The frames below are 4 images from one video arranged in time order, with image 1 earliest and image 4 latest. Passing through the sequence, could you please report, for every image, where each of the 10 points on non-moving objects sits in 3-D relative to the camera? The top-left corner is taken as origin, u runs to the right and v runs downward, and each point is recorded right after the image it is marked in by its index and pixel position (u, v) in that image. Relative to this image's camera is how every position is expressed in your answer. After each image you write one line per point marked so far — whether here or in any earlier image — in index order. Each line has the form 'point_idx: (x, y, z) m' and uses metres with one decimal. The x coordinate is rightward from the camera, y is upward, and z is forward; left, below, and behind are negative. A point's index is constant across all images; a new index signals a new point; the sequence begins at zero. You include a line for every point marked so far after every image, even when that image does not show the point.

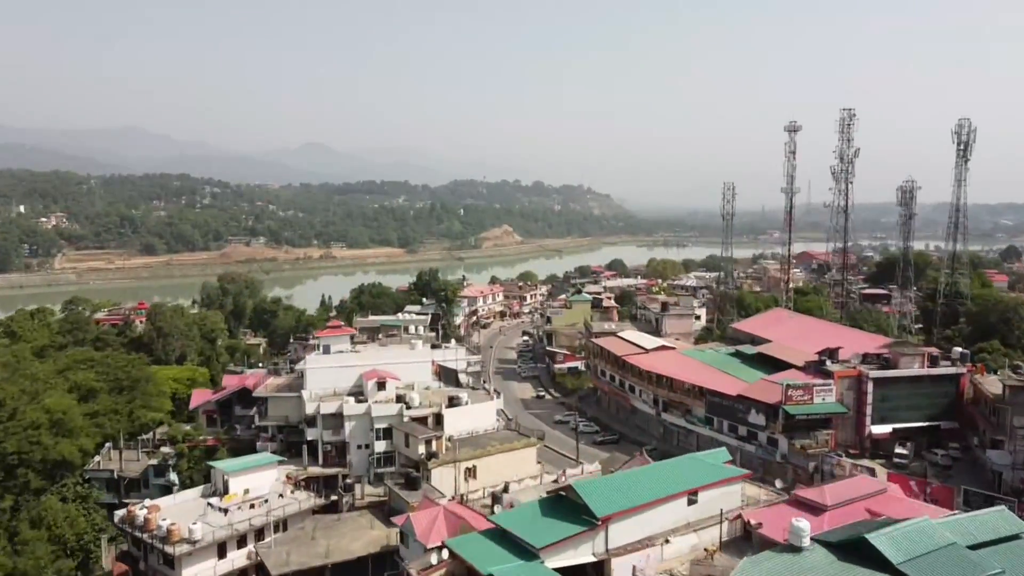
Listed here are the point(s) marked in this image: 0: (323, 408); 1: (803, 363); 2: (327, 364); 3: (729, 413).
0: (-2.7, -1.7, +11.9) m
1: (+4.4, -1.2, +12.8) m
2: (-2.8, -1.1, +12.6) m
3: (+3.3, -1.9, +12.9) m
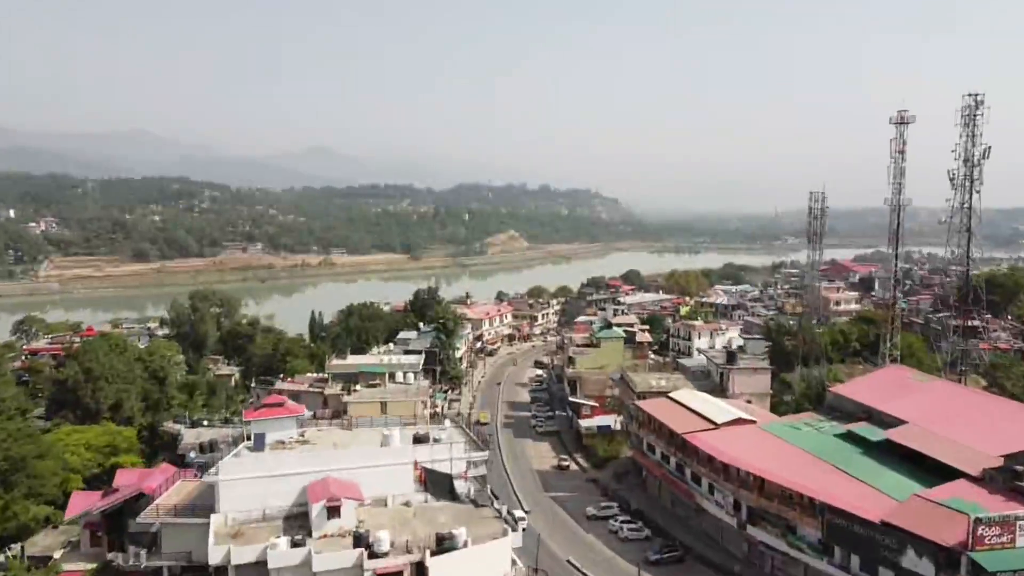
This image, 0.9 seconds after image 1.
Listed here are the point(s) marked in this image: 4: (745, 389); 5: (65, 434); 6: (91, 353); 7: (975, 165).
0: (-2.5, -2.4, +7.6) m
1: (+4.7, -1.8, +8.4) m
2: (-2.6, -1.8, +8.3) m
3: (+3.5, -2.6, +8.5) m
4: (+3.7, -1.6, +13.3) m
5: (-7.7, -2.5, +14.7) m
6: (-9.6, -1.4, +19.4) m
7: (+7.6, +2.0, +13.9) m
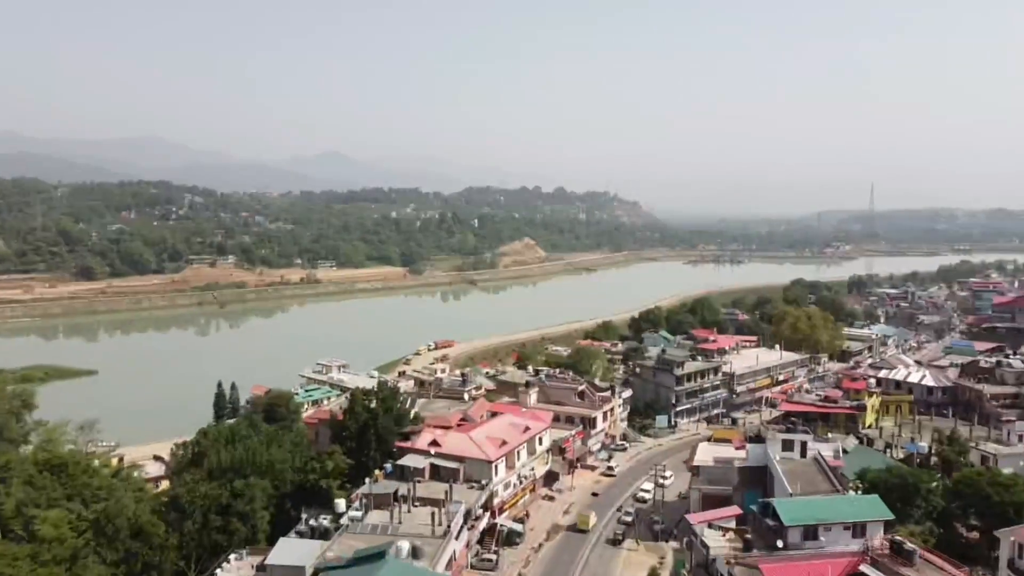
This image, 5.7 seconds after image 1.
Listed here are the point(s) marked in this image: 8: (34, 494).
0: (-2.0, -4.0, -9.0) m
1: (+5.1, -3.4, -8.3) m
2: (-2.1, -3.4, -8.3) m
3: (+4.0, -4.2, -8.2) m
4: (+4.2, -3.2, -3.4) m
5: (-7.2, -4.2, -1.8) m
6: (-9.0, -3.1, +2.9) m
7: (+8.1, +0.5, -2.8) m
8: (-8.2, -3.5, +14.4) m
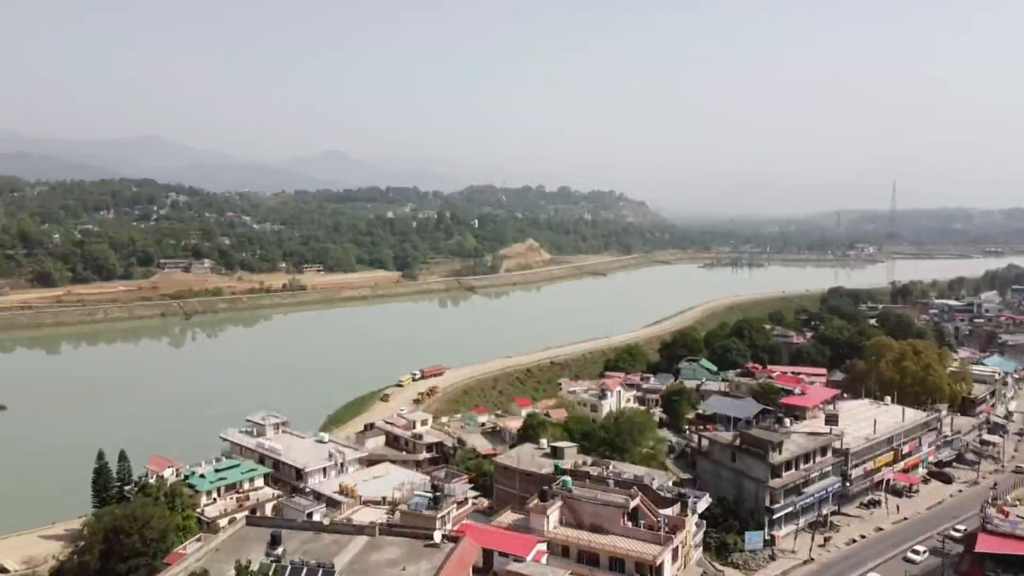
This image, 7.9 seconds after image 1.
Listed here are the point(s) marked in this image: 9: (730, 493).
0: (-2.0, -4.6, -17.0) m
1: (+5.1, -4.1, -16.3) m
2: (-2.1, -4.1, -16.3) m
3: (+4.0, -4.8, -16.2) m
4: (+4.2, -3.9, -11.4) m
5: (-7.2, -4.9, -9.8) m
6: (-9.0, -3.8, -5.1) m
7: (+8.1, -0.2, -10.9) m
8: (-8.1, -4.2, +6.4) m
9: (+3.9, -3.7, +15.2) m
